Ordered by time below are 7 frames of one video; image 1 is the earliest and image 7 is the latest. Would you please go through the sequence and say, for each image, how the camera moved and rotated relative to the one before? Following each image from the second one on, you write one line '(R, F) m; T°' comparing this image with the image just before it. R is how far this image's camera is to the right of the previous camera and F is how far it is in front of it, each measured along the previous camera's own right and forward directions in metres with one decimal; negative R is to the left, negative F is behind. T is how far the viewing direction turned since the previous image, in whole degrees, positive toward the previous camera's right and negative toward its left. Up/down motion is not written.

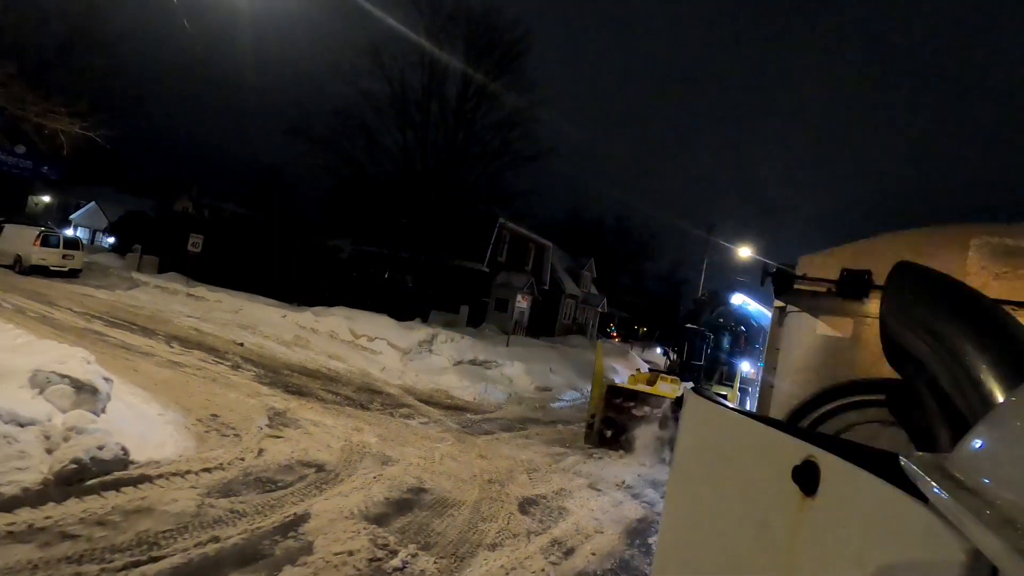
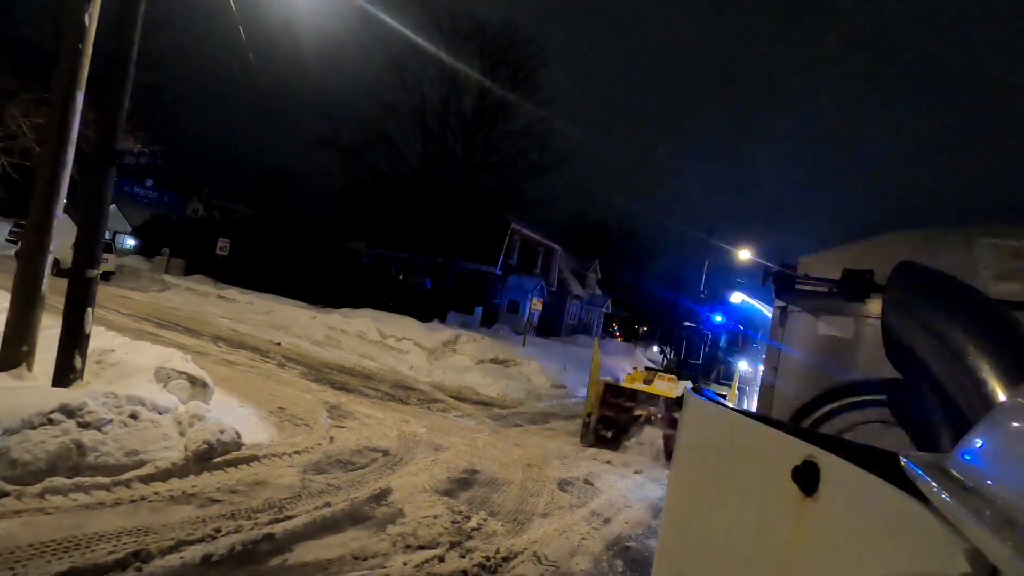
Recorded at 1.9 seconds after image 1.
(-0.6, -1.2) m; 0°
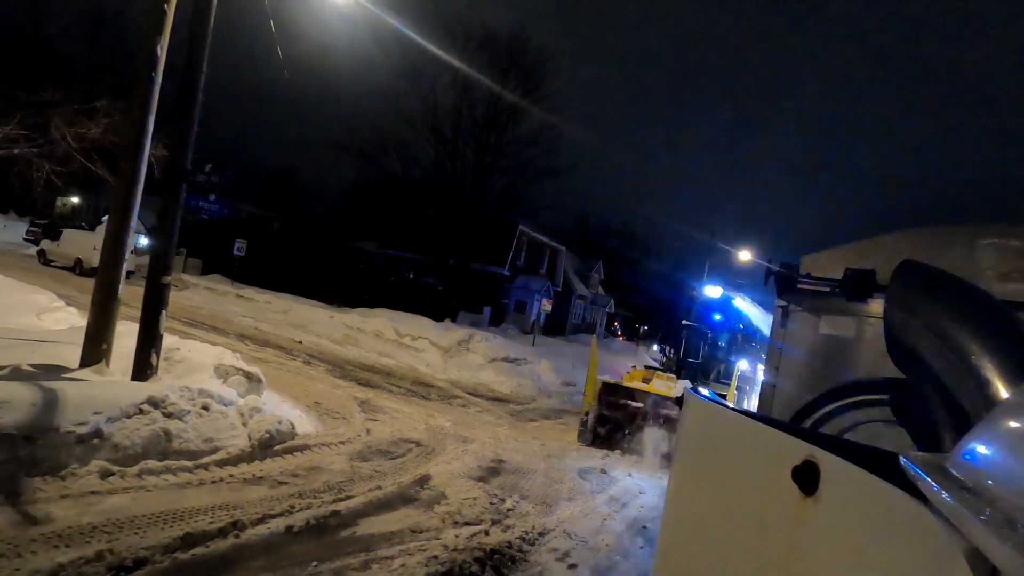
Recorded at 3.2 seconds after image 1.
(-0.4, -0.8) m; 0°
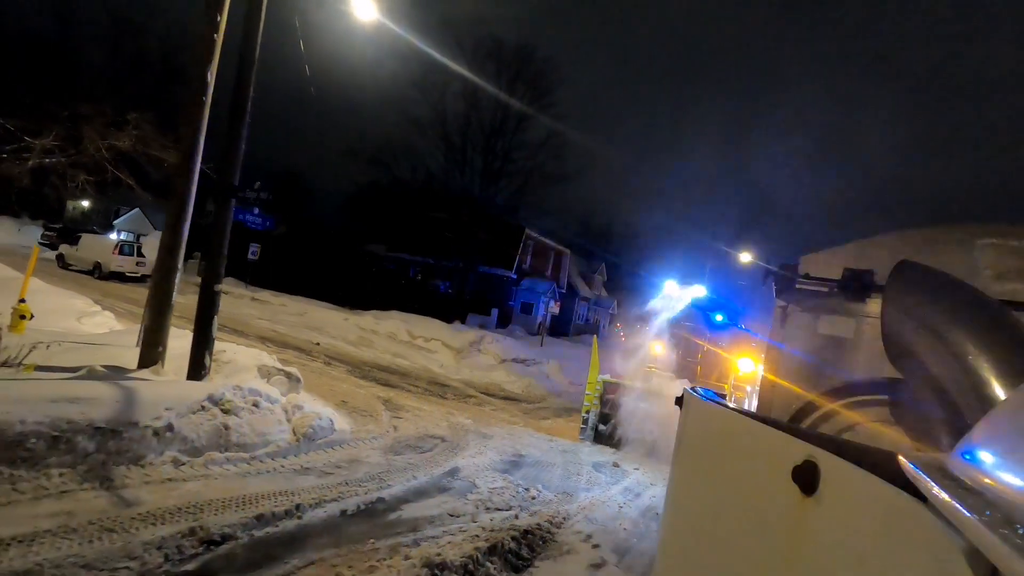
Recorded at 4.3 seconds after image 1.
(-0.3, -0.7) m; 0°
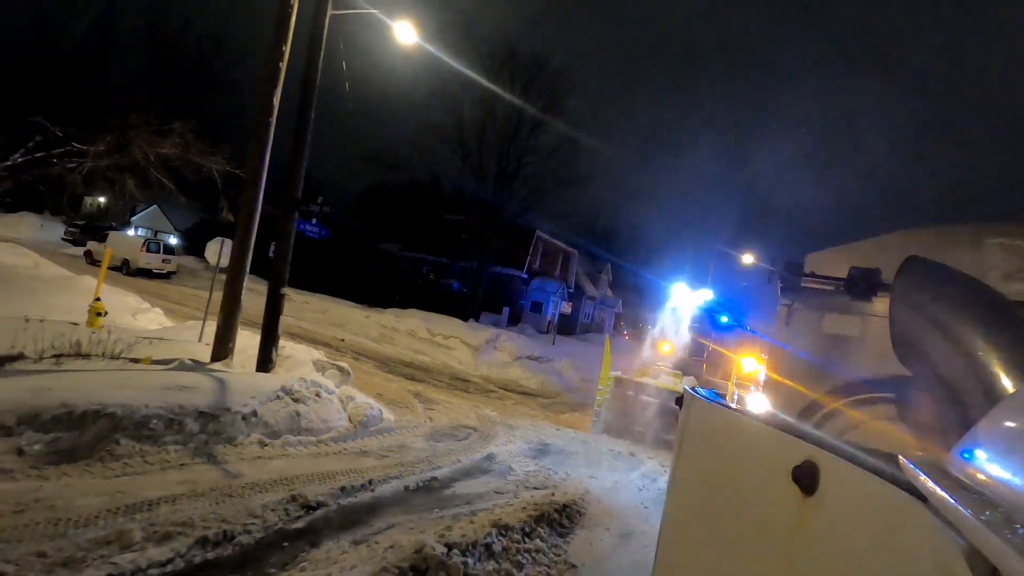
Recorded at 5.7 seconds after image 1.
(-0.4, -1.0) m; 0°
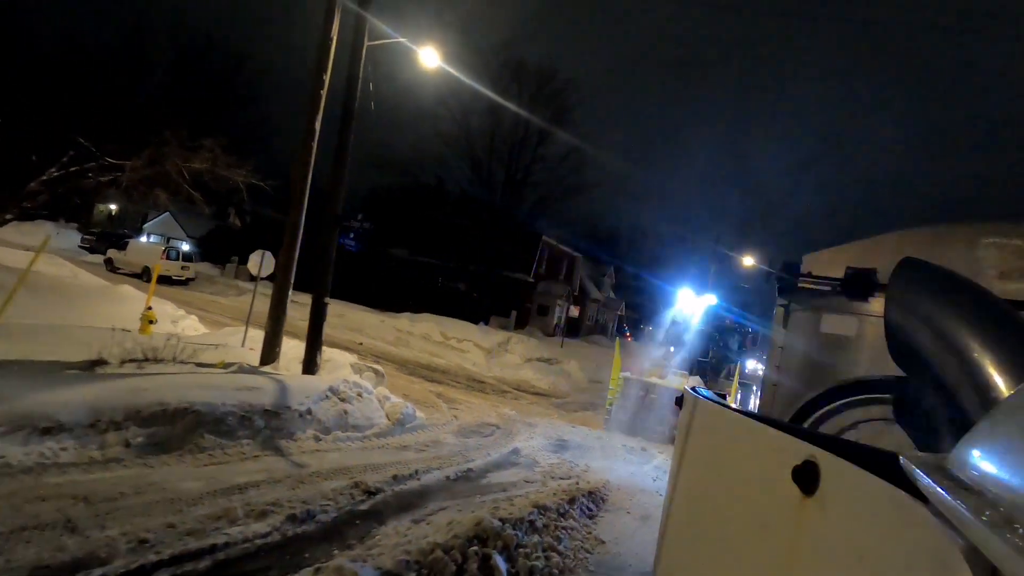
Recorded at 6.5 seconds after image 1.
(-0.4, -0.8) m; 0°
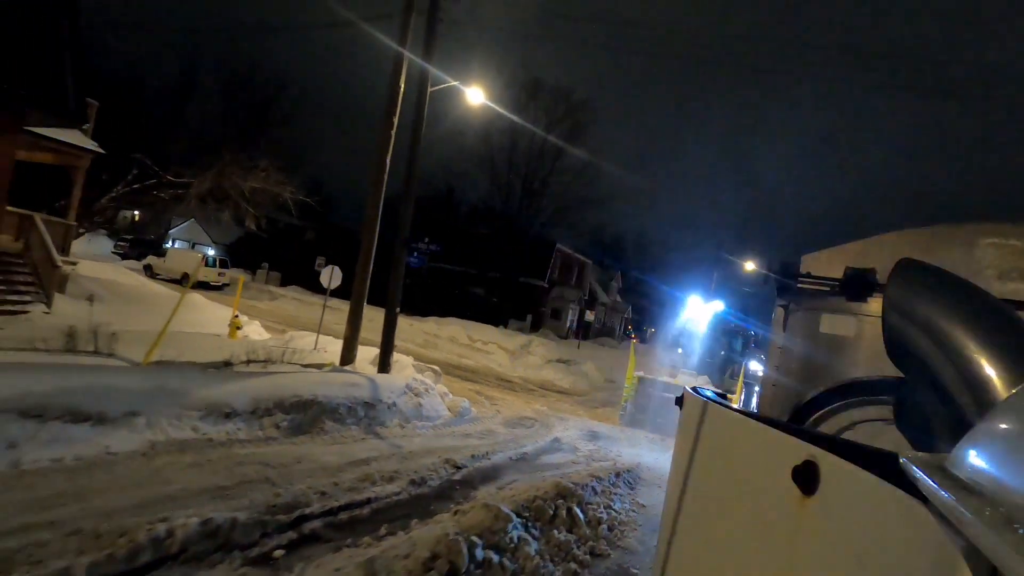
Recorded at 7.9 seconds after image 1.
(-0.8, -1.7) m; 0°
